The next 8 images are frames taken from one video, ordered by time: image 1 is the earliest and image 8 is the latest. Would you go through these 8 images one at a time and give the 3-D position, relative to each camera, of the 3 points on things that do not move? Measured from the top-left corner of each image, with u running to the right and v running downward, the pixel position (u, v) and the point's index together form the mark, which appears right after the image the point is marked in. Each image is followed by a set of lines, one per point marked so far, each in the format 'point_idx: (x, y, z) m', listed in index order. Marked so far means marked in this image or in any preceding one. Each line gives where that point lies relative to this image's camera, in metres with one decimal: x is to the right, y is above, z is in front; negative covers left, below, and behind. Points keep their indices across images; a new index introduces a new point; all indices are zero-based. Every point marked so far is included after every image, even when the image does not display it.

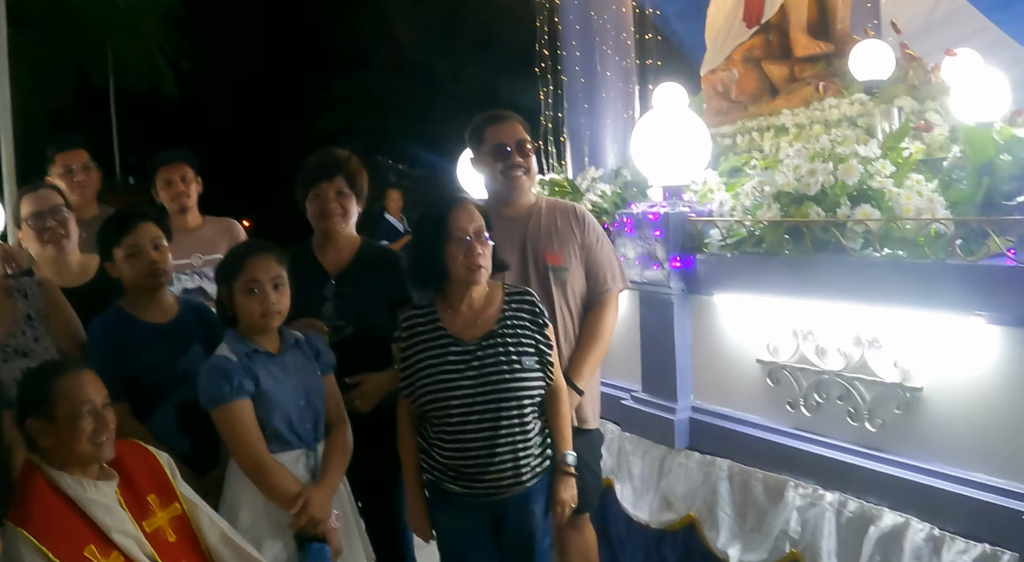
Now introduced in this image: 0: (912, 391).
0: (+0.9, -0.2, +1.7) m
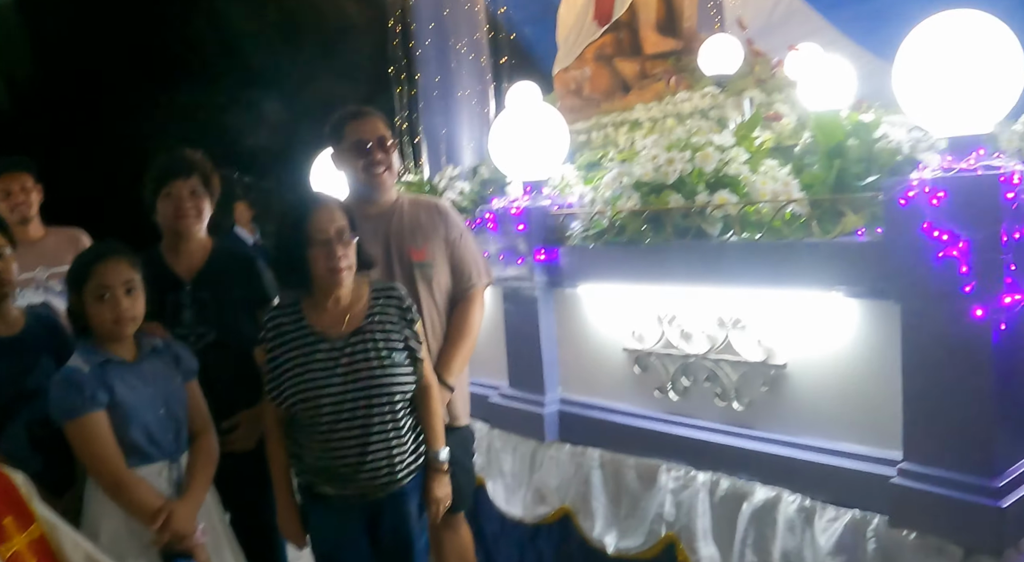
0: (+0.6, -0.2, +1.7) m
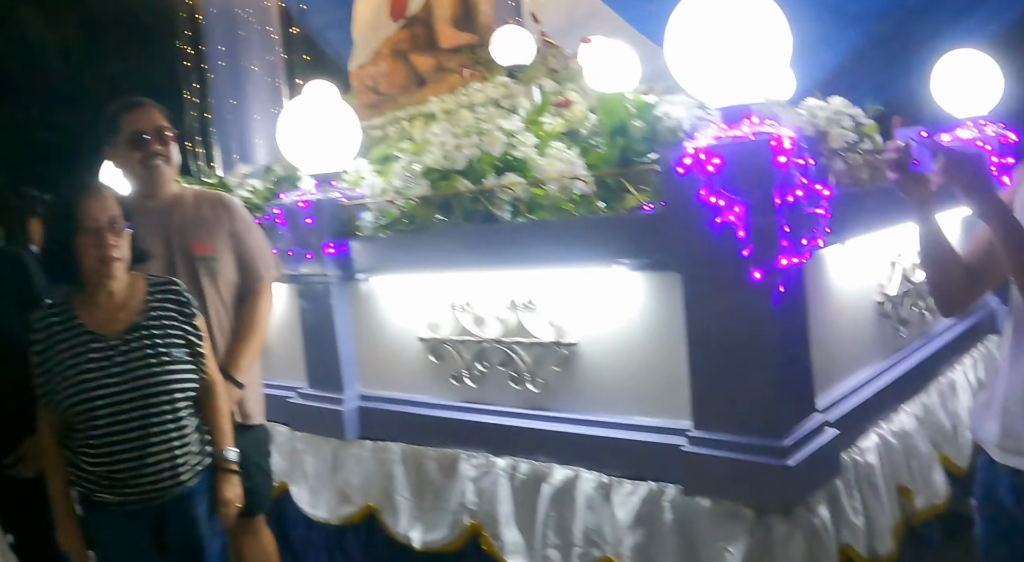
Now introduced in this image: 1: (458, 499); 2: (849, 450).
0: (+0.1, -0.1, +1.7) m
1: (-0.1, -0.5, +1.8) m
2: (+0.7, -0.4, +1.7) m
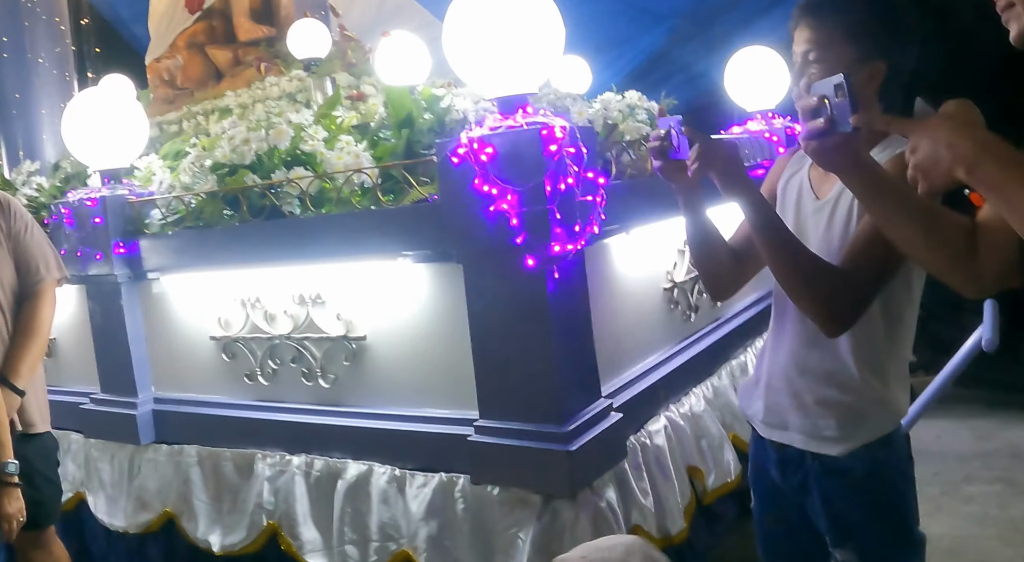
0: (-0.3, -0.1, +1.7) m
1: (-0.6, -0.5, +1.8) m
2: (+0.3, -0.3, +1.8) m
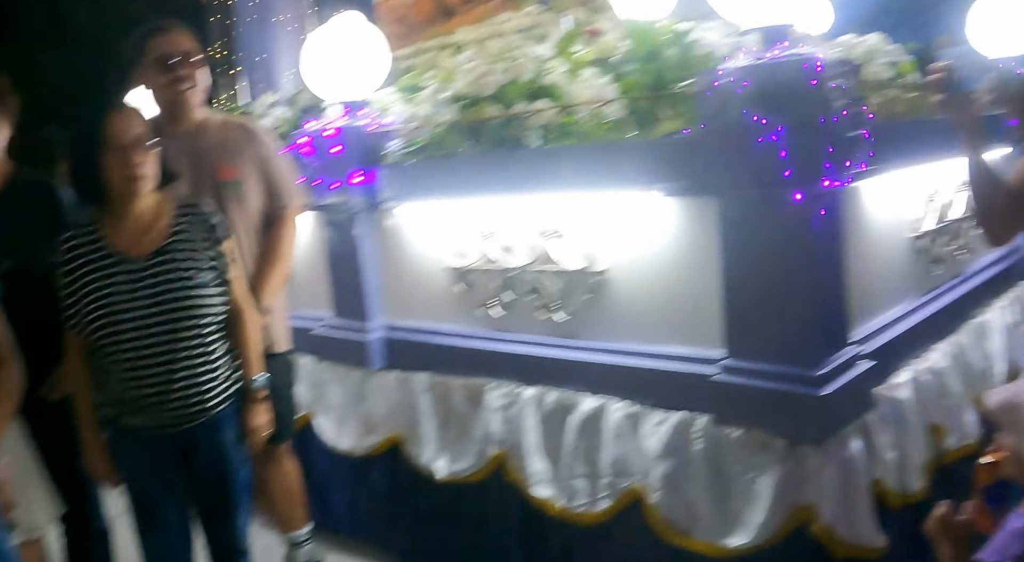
0: (+0.2, 0.0, +1.7) m
1: (-0.1, -0.3, +1.8) m
2: (+0.8, -0.2, +1.7) m
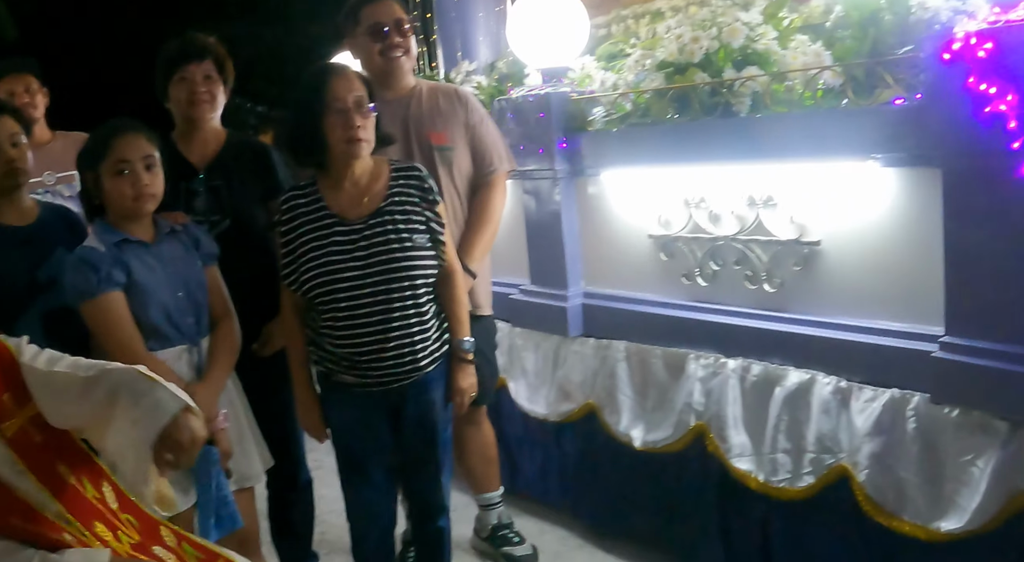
0: (+0.6, +0.1, +1.7) m
1: (+0.4, -0.3, +1.8) m
2: (+1.3, -0.2, +1.6) m
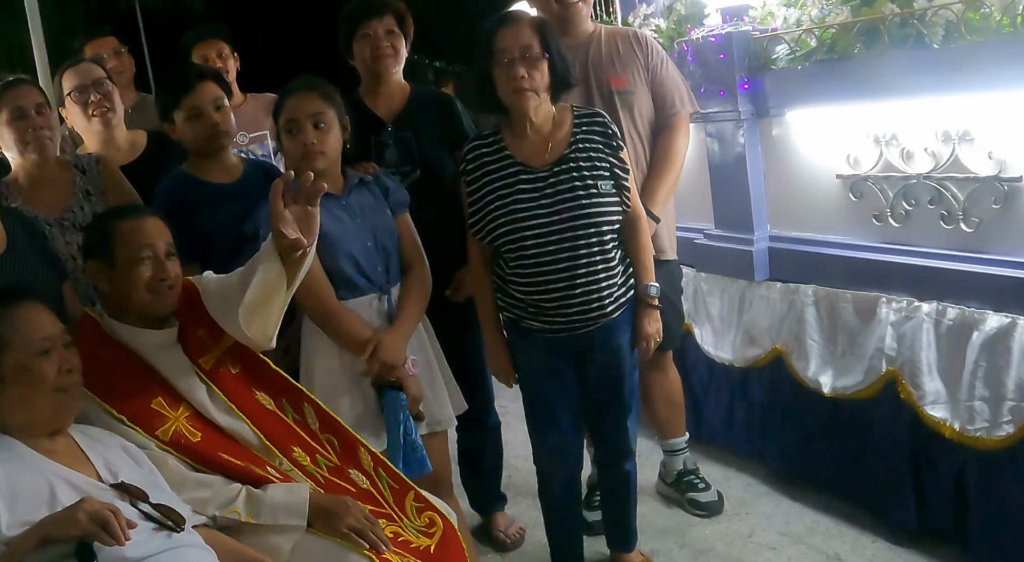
0: (+1.0, +0.2, +1.6) m
1: (+0.8, -0.1, +1.7) m
2: (+1.6, 0.0, +1.5) m
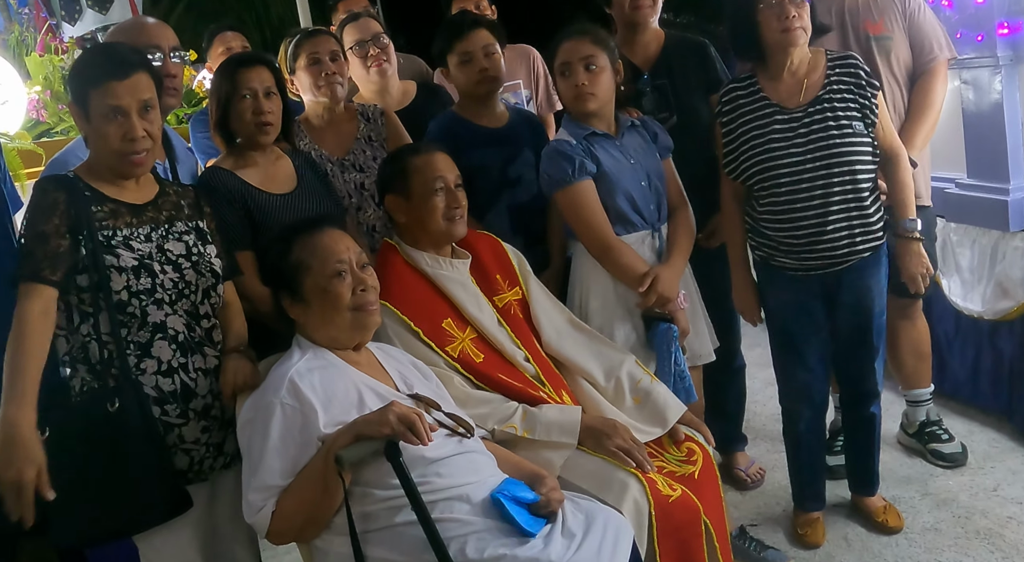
0: (+1.6, +0.3, +1.5) m
1: (+1.3, 0.0, +1.7) m
2: (+2.1, 0.0, +1.3) m
